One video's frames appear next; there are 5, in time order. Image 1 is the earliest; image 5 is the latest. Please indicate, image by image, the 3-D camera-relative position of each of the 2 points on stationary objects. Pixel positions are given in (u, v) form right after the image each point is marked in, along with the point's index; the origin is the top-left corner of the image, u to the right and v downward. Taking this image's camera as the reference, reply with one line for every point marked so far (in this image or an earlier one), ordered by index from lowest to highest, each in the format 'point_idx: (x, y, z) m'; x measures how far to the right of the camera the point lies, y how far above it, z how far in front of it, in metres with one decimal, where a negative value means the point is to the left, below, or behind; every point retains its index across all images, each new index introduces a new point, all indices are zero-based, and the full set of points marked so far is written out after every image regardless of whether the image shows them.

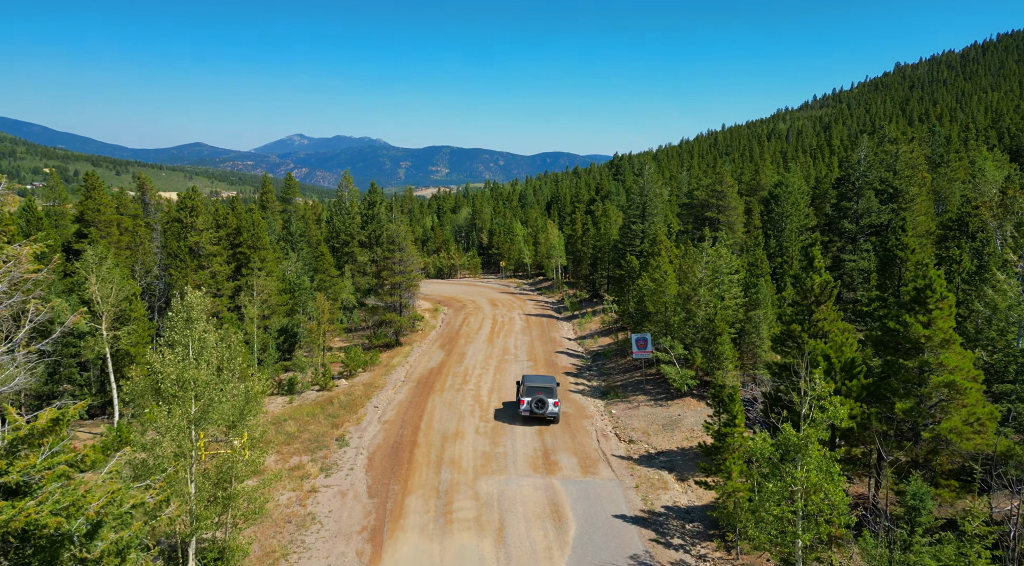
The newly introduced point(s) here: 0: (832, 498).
0: (+8.3, -5.6, +18.0) m
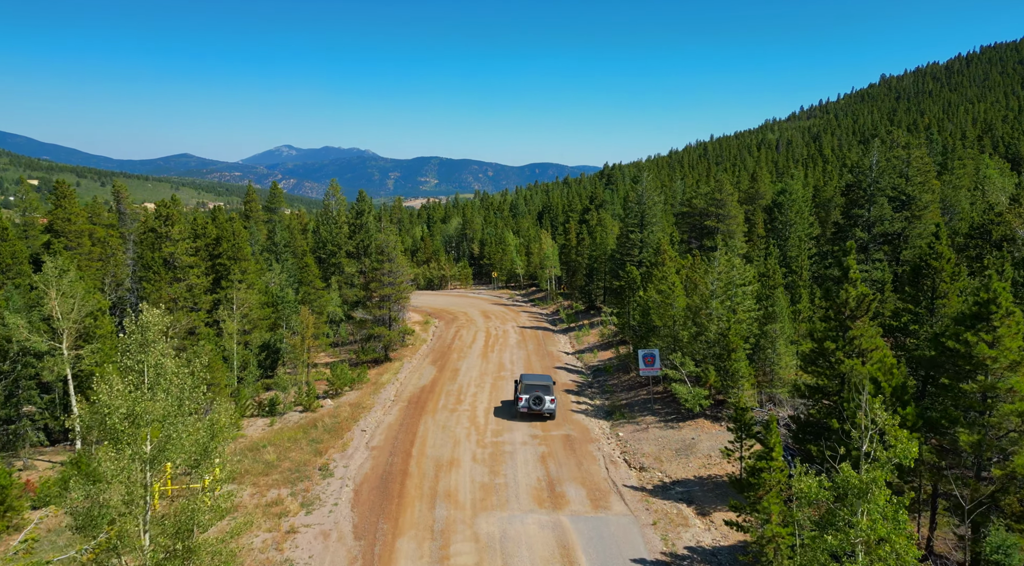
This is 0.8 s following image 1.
0: (+8.6, -6.0, +15.3) m
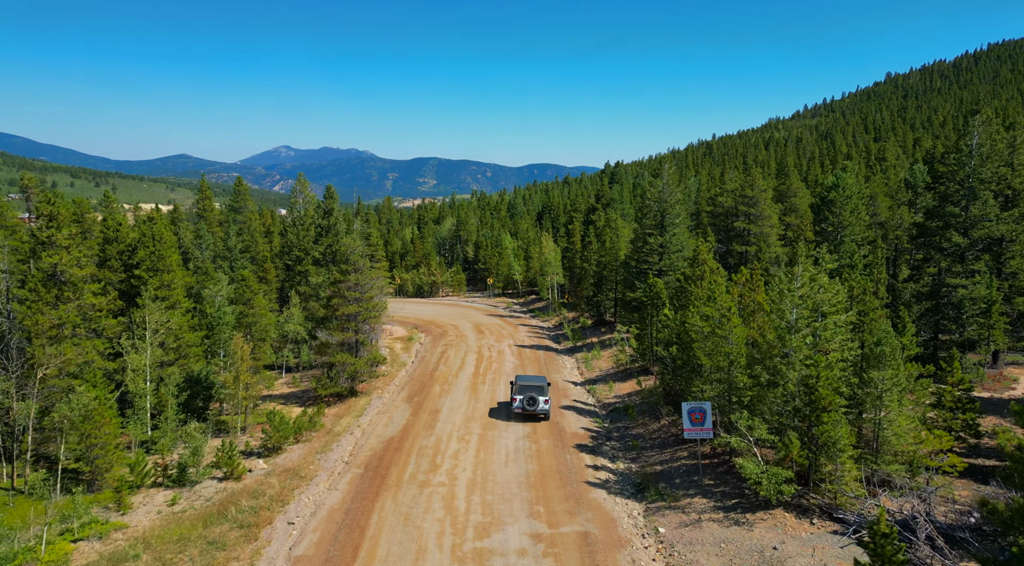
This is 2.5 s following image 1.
0: (+8.3, -6.9, +4.5) m
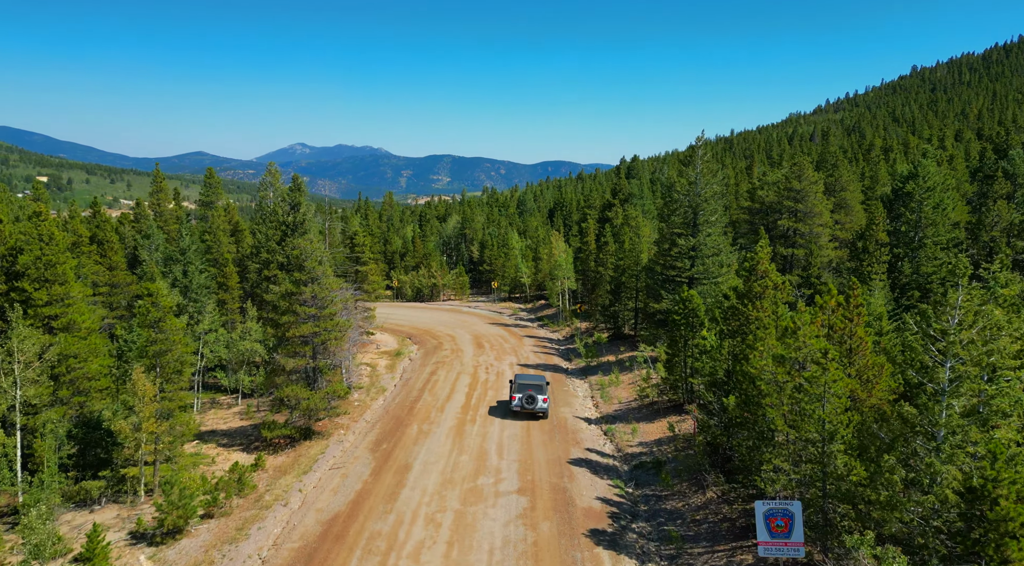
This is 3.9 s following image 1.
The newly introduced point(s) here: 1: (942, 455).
0: (+7.4, -7.8, -5.3) m
1: (+9.6, -3.9, +15.6) m
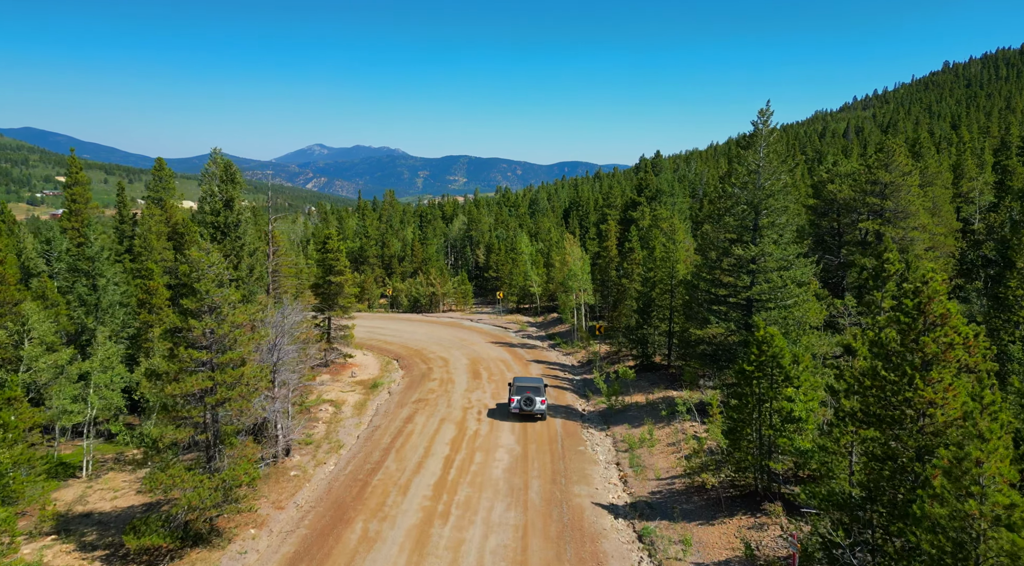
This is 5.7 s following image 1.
0: (+6.0, -8.9, -17.4) m
1: (+8.7, -5.0, +3.4) m
